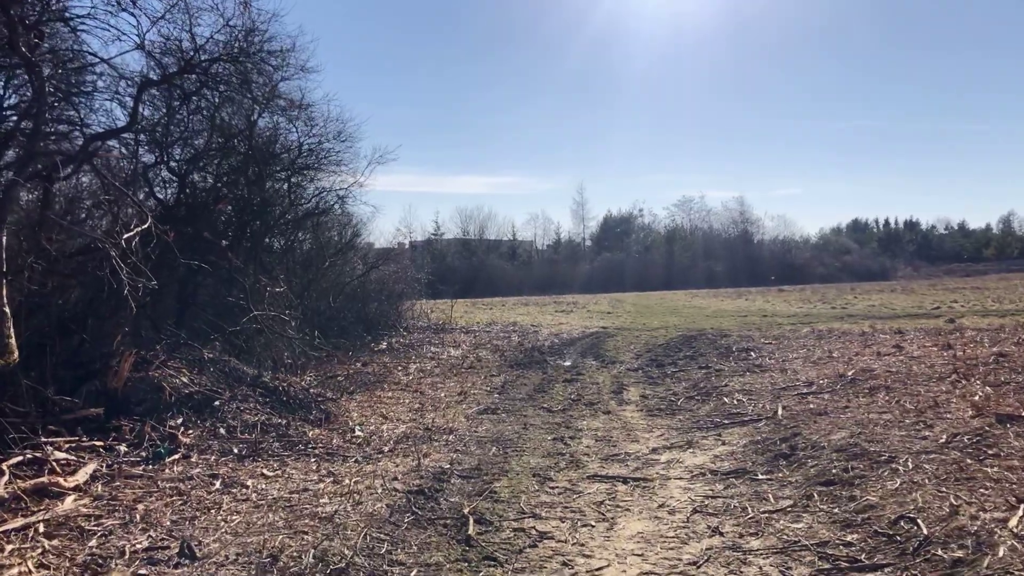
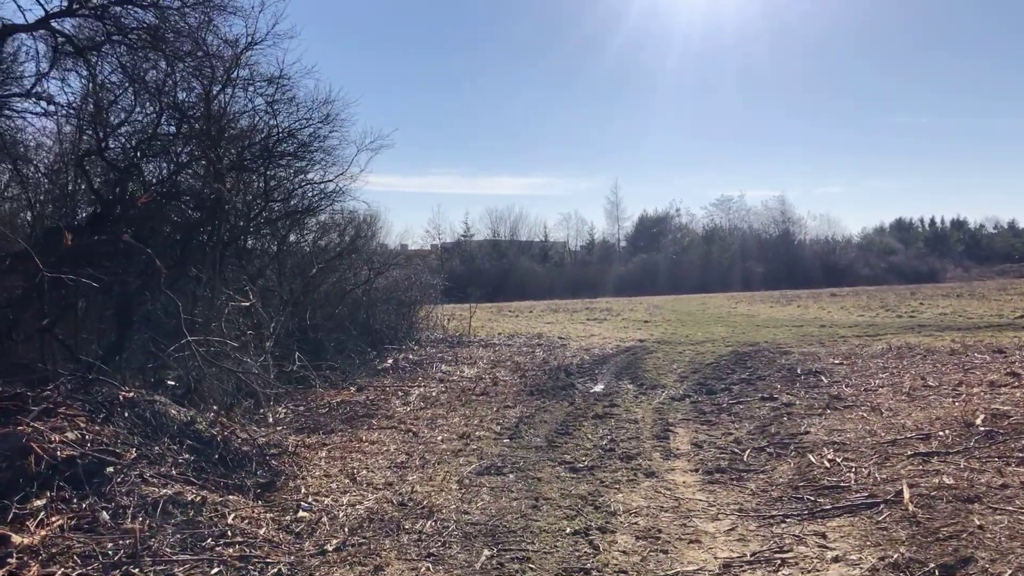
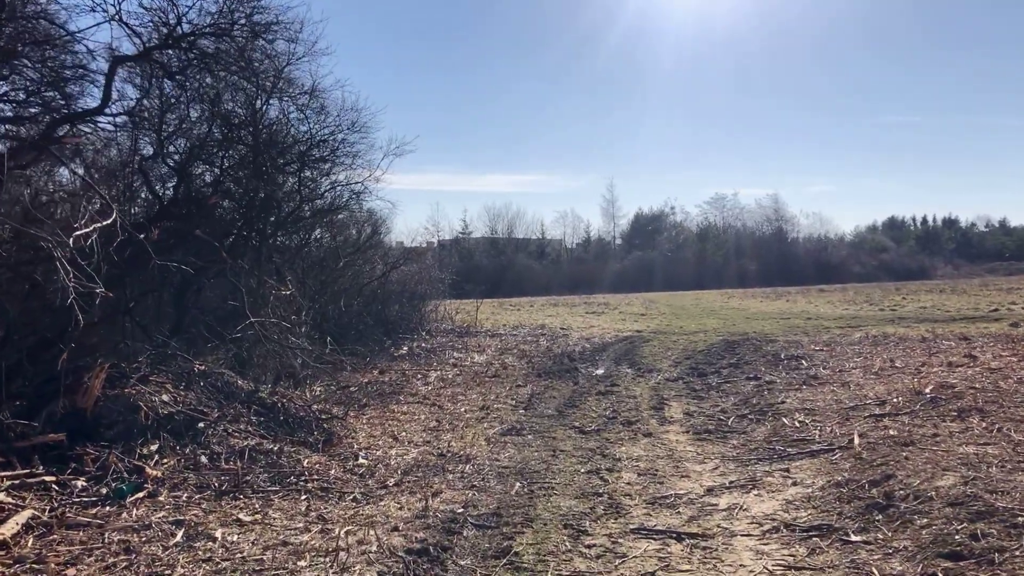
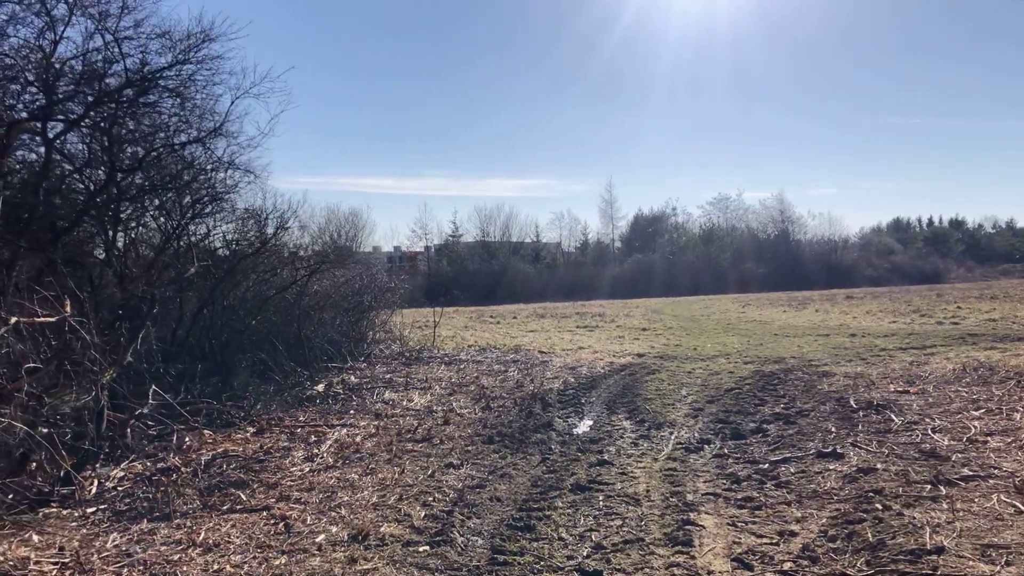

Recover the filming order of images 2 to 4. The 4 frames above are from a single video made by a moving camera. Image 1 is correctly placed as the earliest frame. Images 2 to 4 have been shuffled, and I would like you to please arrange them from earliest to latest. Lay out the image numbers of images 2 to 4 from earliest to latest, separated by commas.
3, 2, 4
